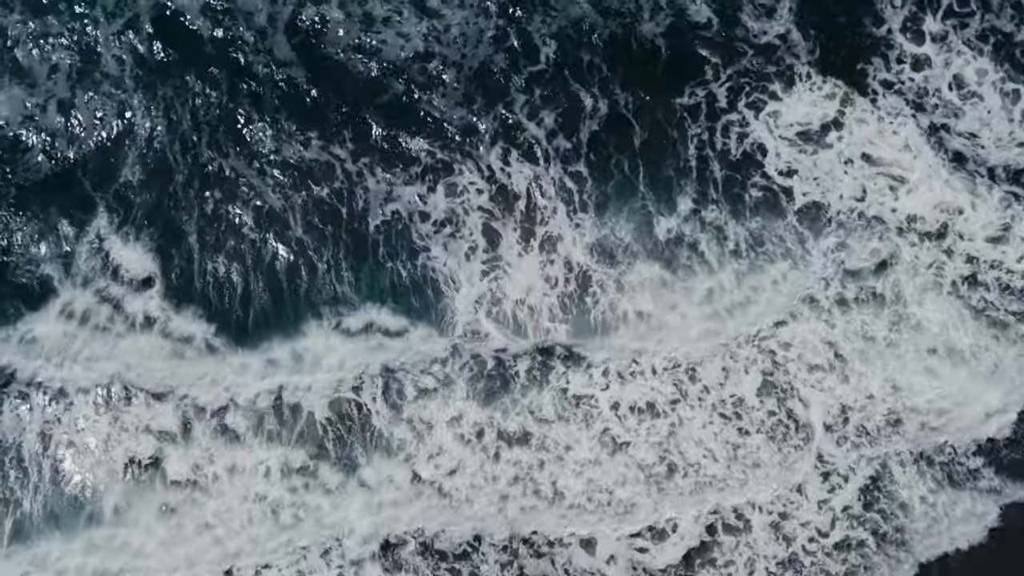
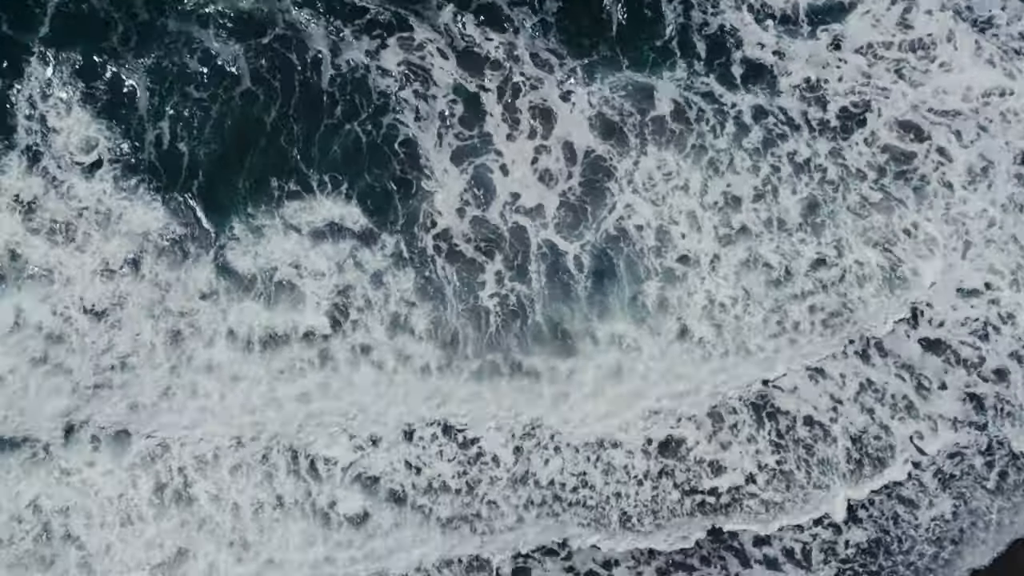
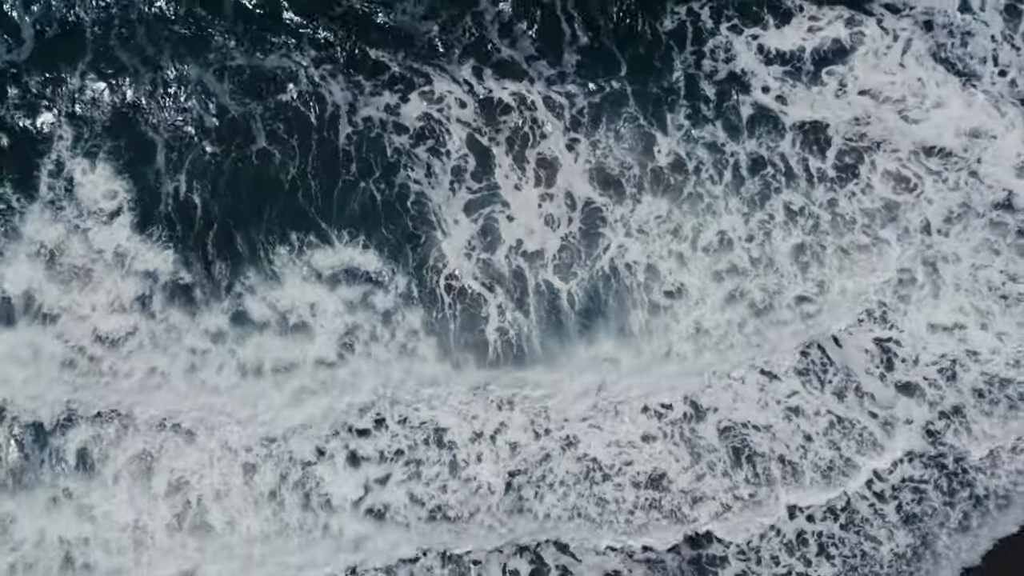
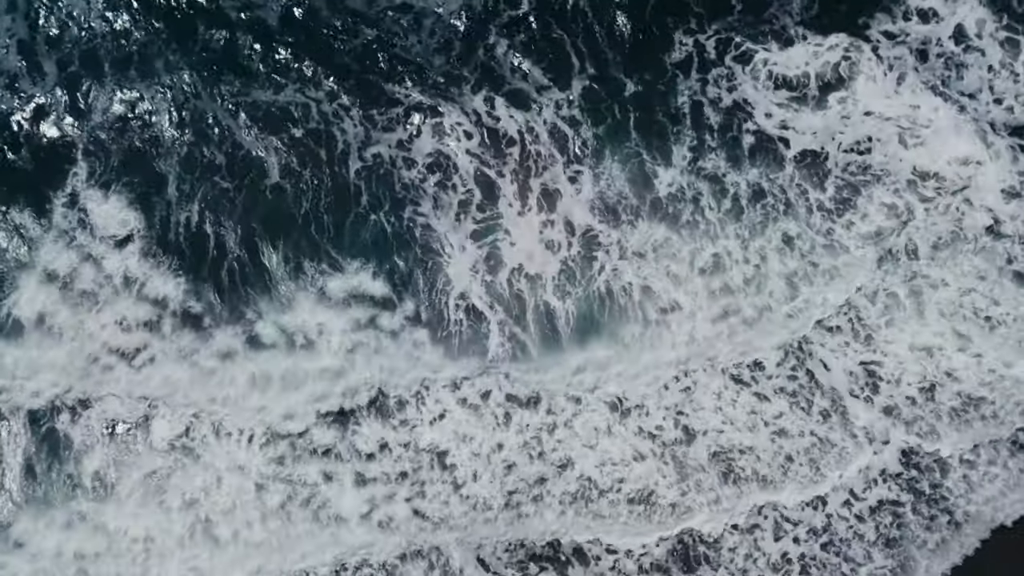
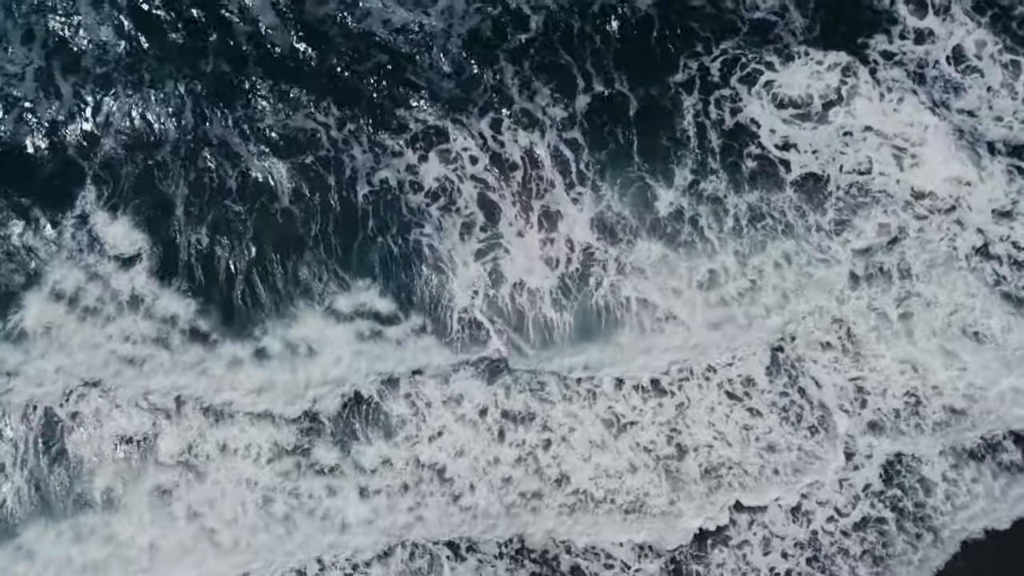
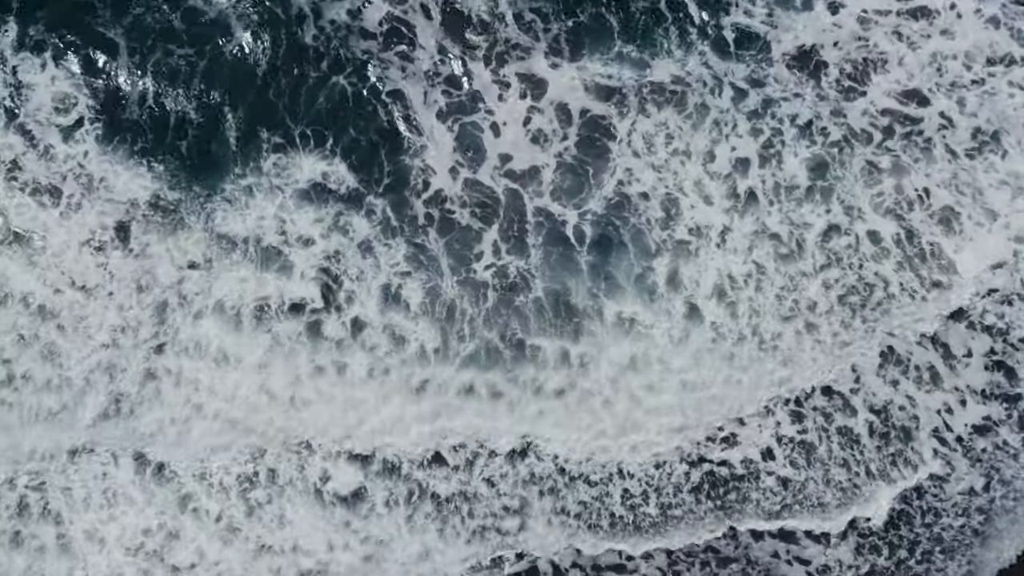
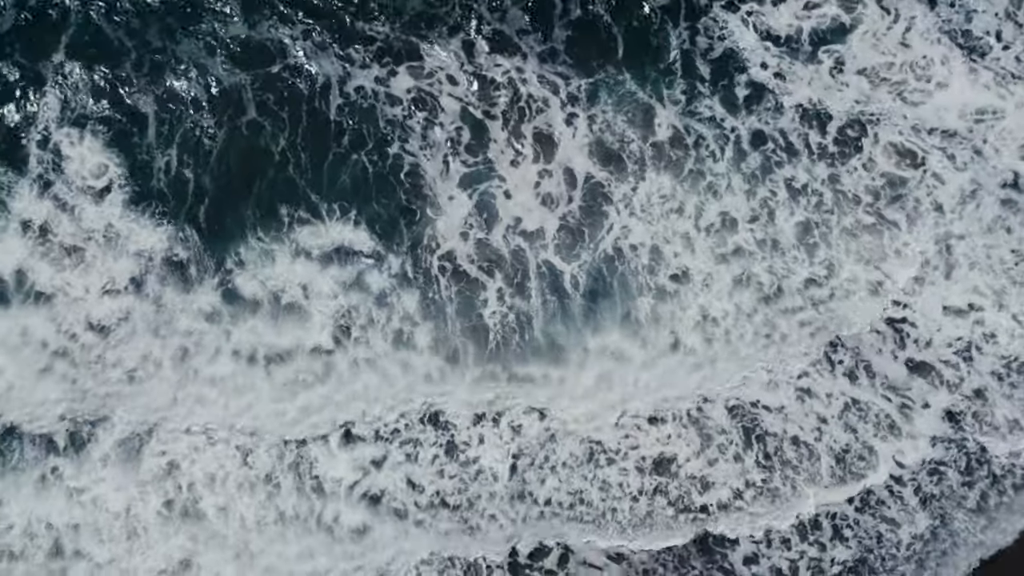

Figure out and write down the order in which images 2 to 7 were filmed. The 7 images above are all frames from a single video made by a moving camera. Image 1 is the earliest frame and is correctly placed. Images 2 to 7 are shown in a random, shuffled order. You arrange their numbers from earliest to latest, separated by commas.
5, 4, 3, 7, 2, 6
